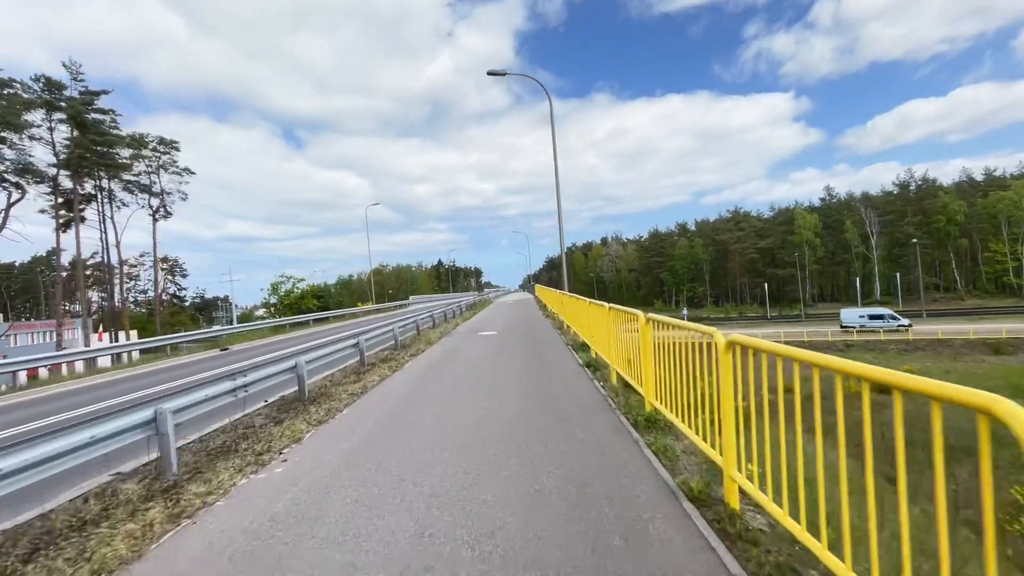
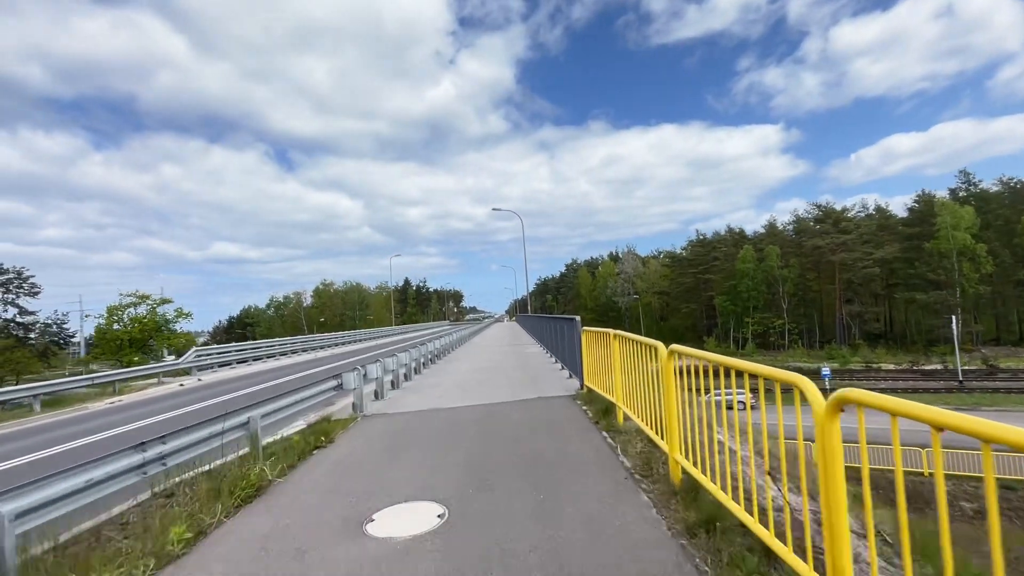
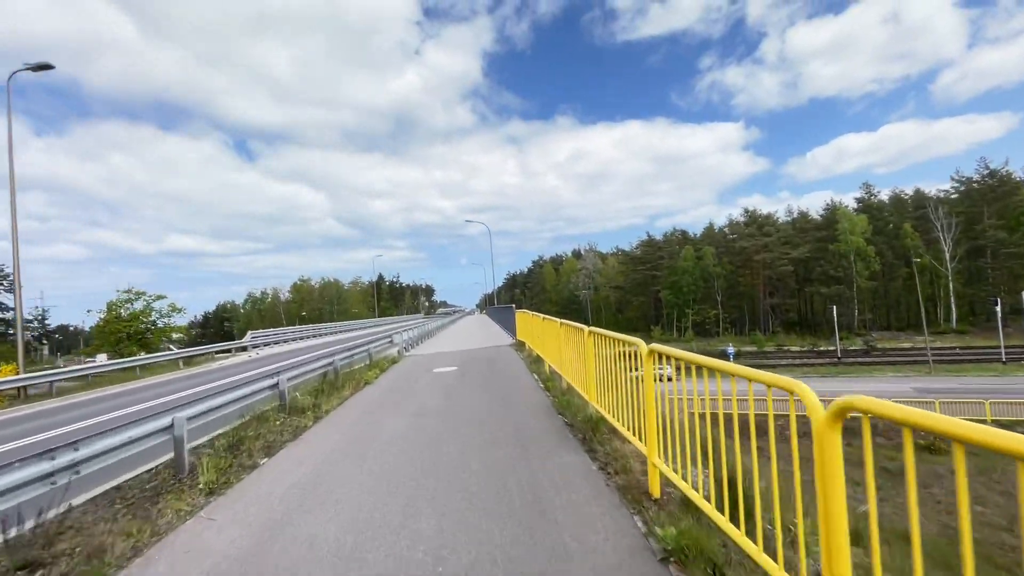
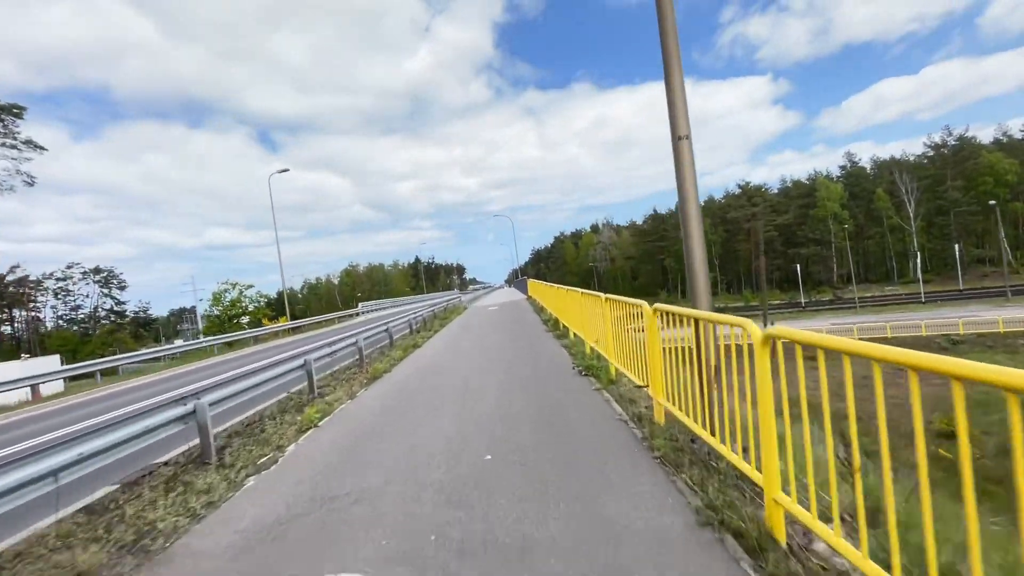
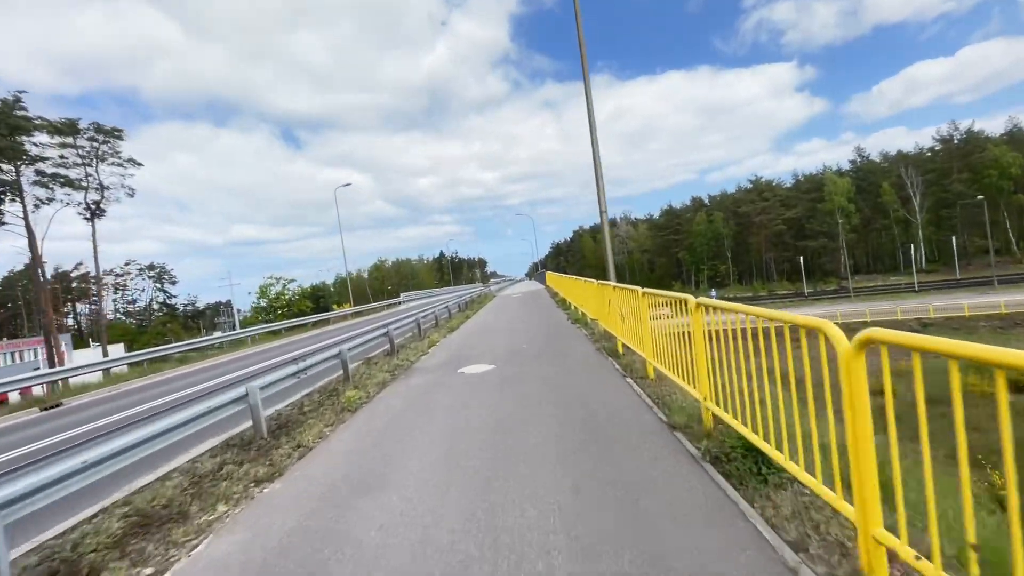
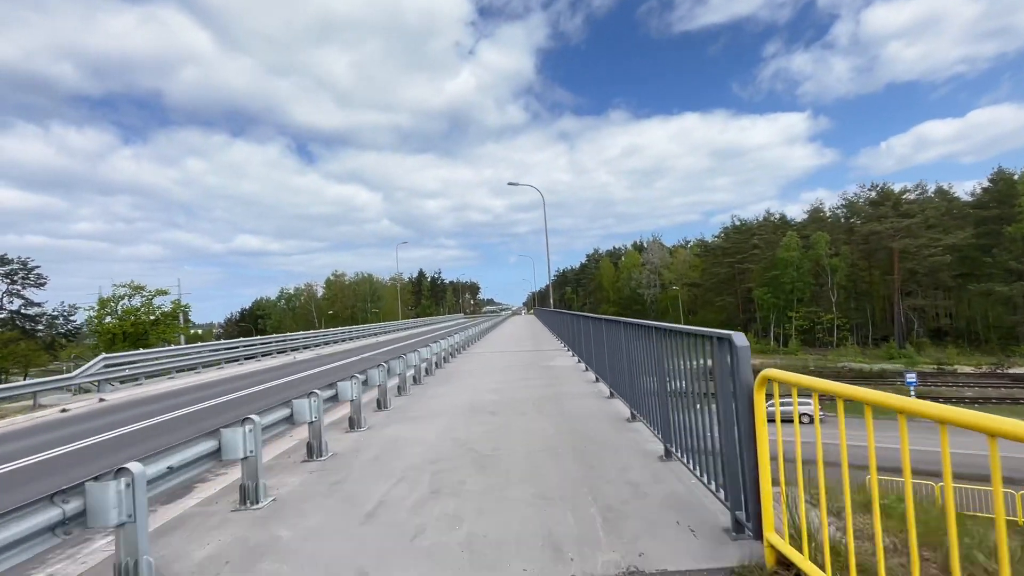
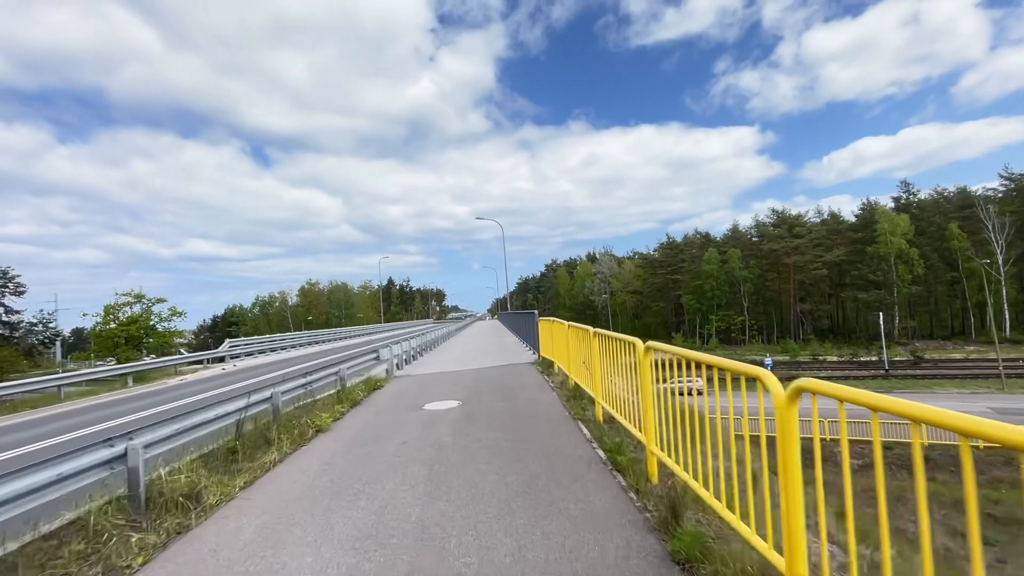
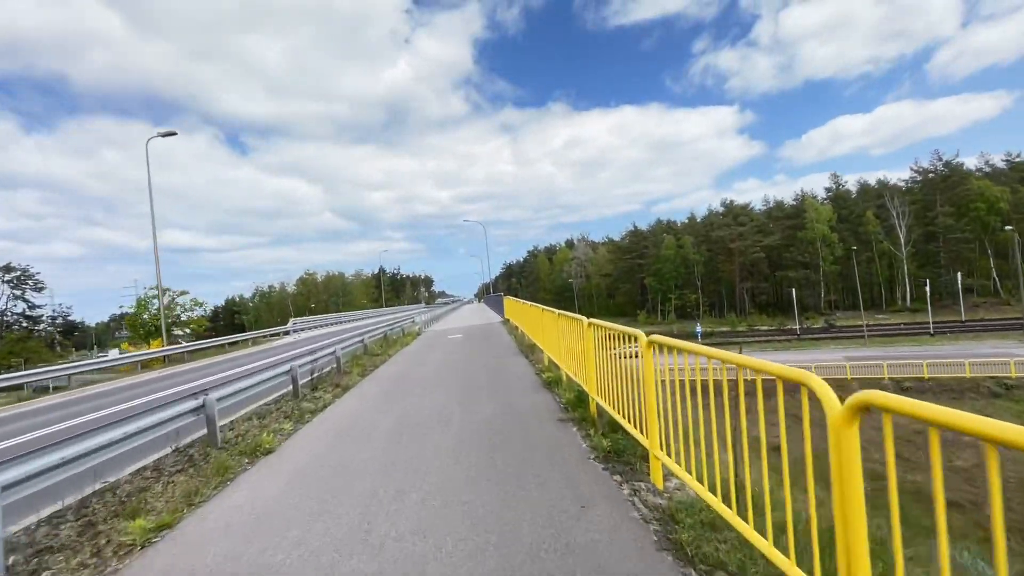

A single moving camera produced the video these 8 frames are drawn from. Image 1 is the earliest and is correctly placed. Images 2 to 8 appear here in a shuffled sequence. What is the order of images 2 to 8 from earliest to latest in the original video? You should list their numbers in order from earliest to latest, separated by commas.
5, 4, 8, 3, 7, 2, 6
